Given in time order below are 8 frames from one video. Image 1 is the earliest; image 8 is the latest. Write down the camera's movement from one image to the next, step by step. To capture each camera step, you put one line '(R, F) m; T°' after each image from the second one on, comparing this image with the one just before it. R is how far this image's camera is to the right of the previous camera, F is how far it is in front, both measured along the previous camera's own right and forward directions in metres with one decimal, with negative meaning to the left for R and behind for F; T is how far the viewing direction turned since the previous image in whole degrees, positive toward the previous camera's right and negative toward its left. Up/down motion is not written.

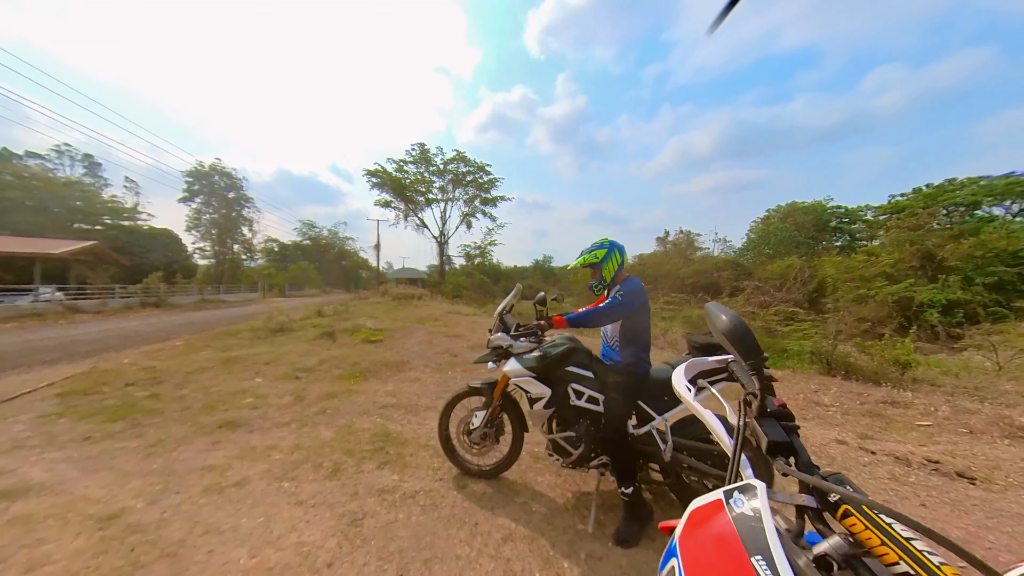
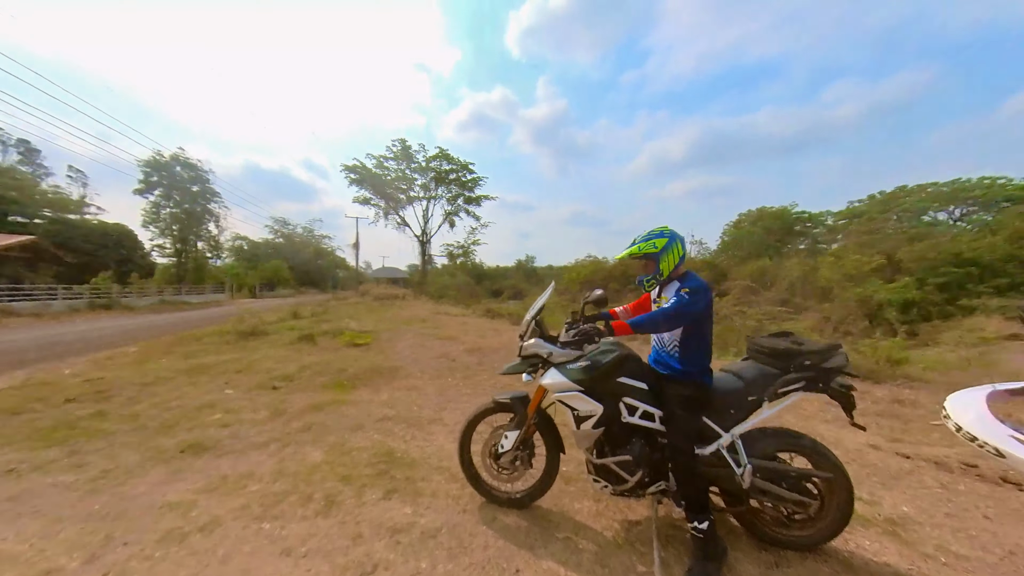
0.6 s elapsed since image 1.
(-0.5, +0.4) m; +4°
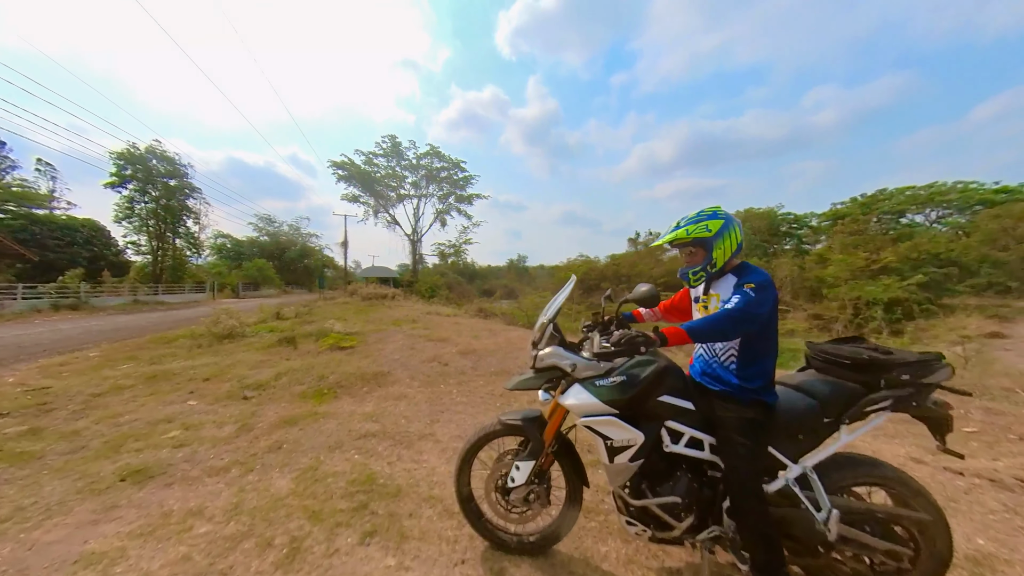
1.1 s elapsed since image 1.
(-0.1, +0.5) m; +2°
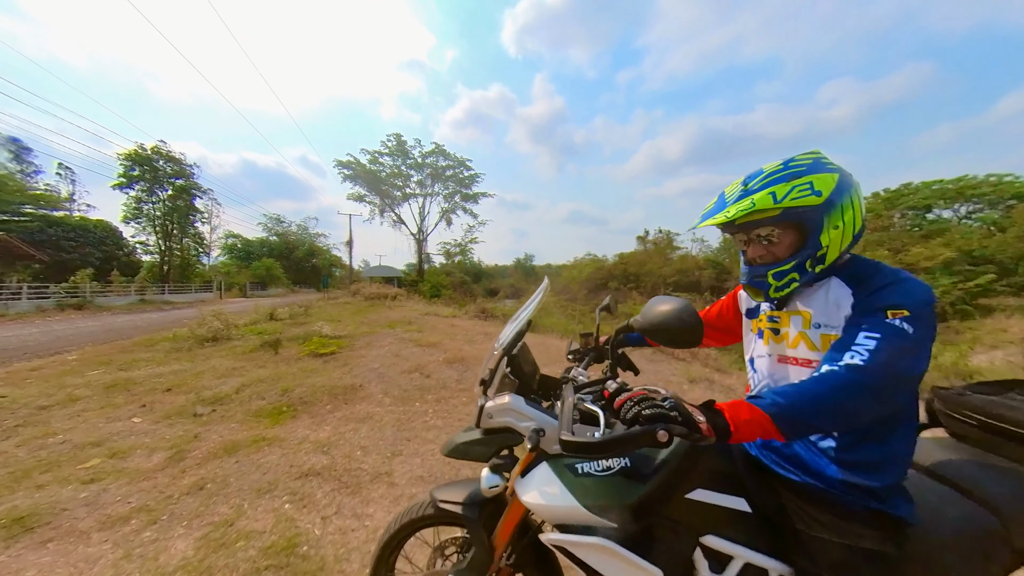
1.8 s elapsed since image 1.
(+0.3, +0.8) m; -1°
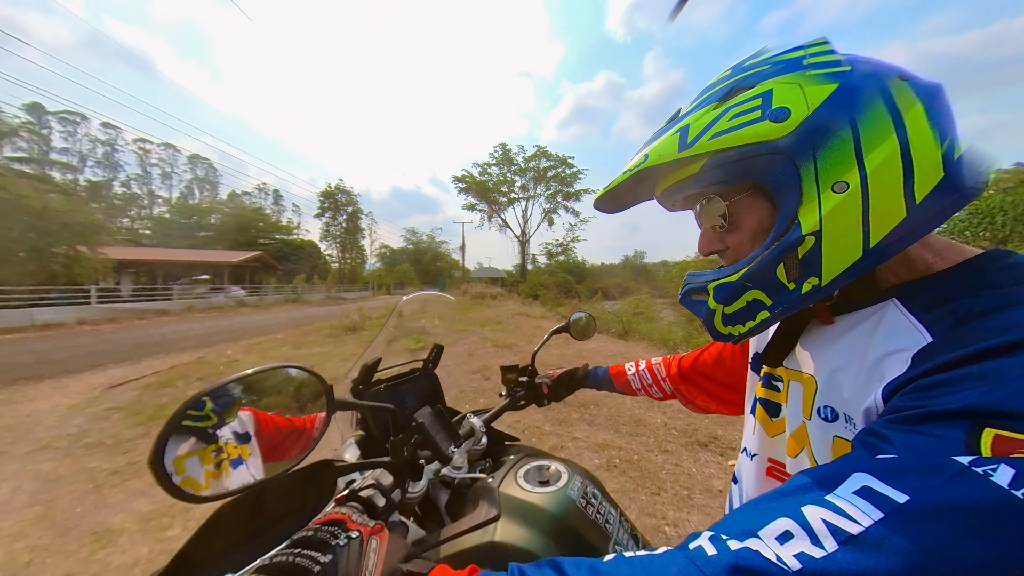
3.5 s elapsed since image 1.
(+0.8, +0.5) m; -21°
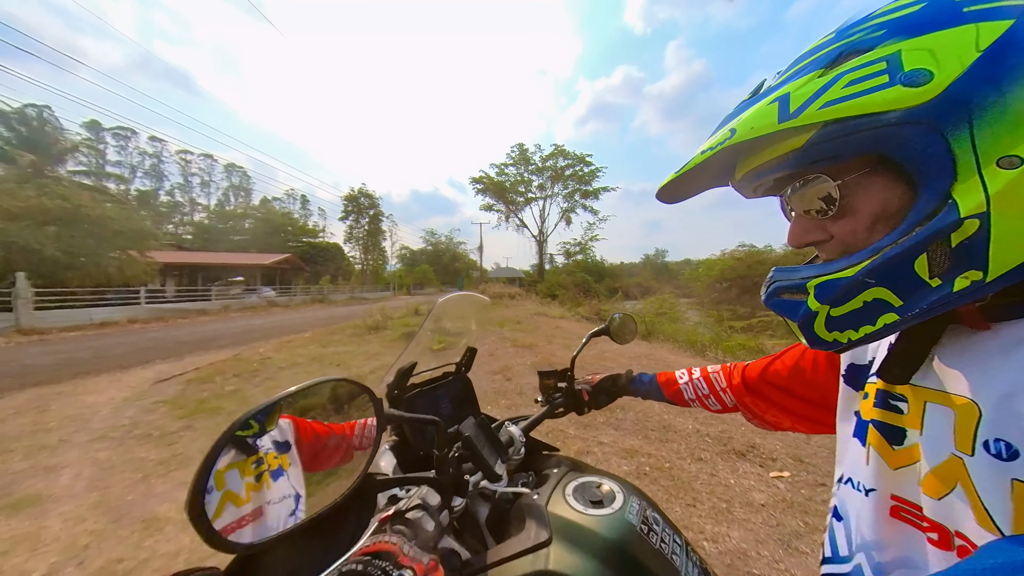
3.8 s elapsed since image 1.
(-0.1, +0.1) m; -3°
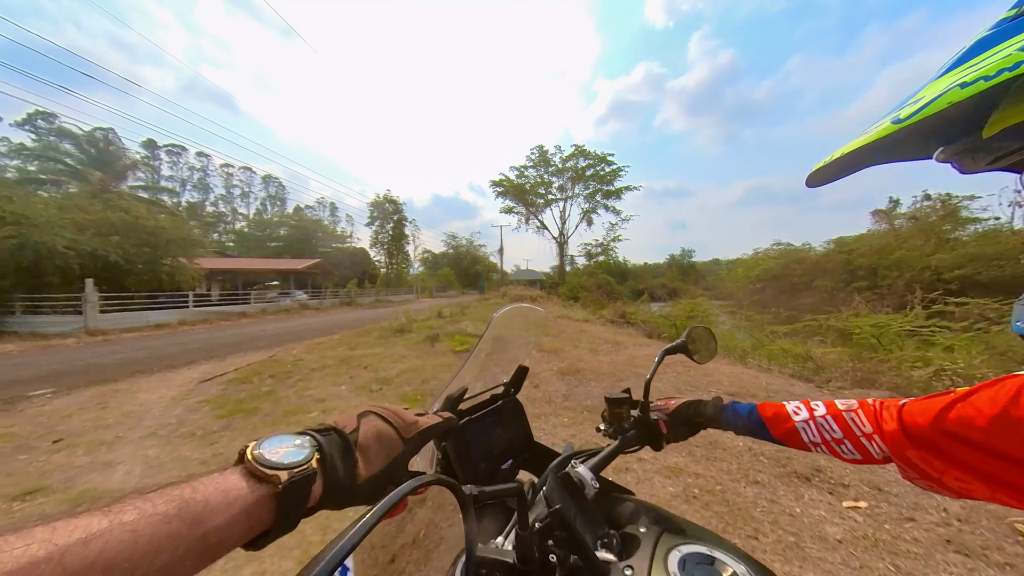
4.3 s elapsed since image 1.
(-0.1, +0.1) m; -4°
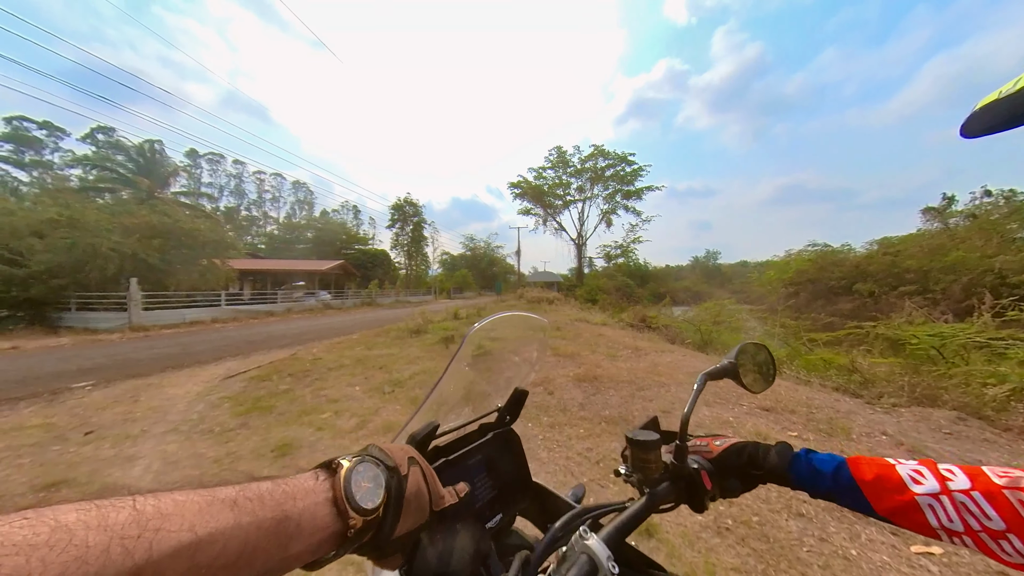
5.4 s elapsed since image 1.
(+0.1, +0.2) m; -3°
